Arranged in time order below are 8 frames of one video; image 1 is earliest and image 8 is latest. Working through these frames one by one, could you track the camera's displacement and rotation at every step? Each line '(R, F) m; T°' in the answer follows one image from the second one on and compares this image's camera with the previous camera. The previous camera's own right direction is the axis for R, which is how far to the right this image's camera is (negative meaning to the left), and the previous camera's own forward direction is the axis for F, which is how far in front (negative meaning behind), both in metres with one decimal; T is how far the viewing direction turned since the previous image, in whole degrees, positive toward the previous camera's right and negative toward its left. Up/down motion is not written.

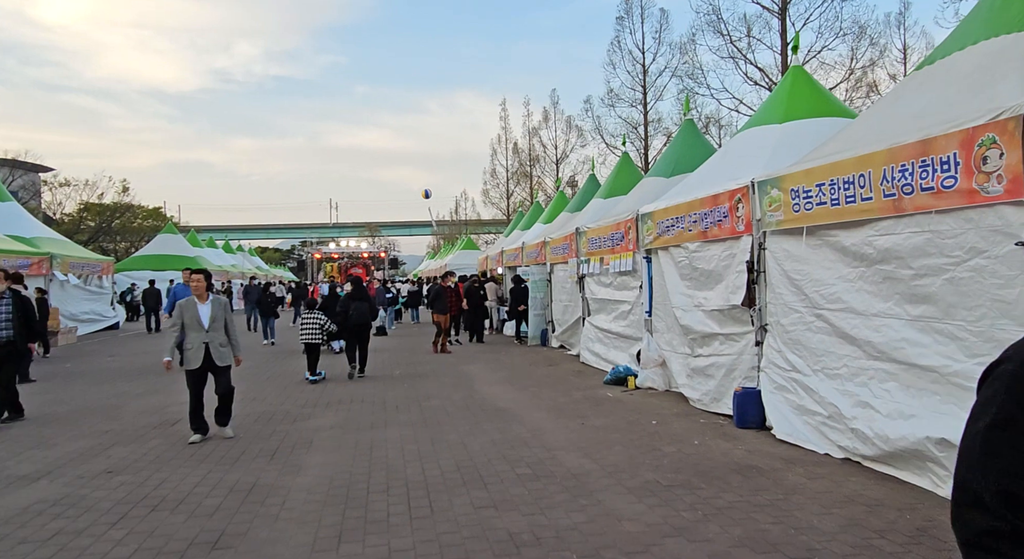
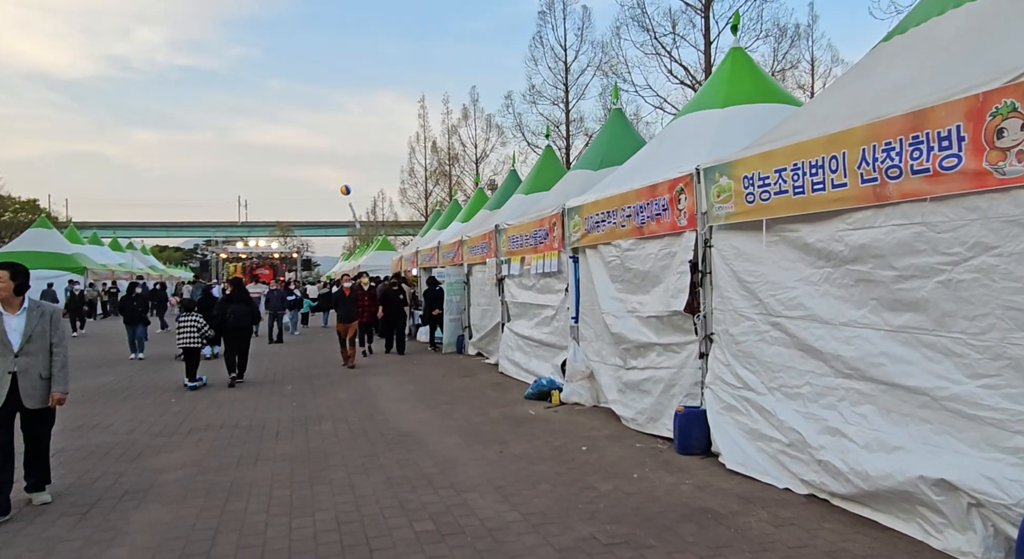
(+0.1, +1.2) m; +7°
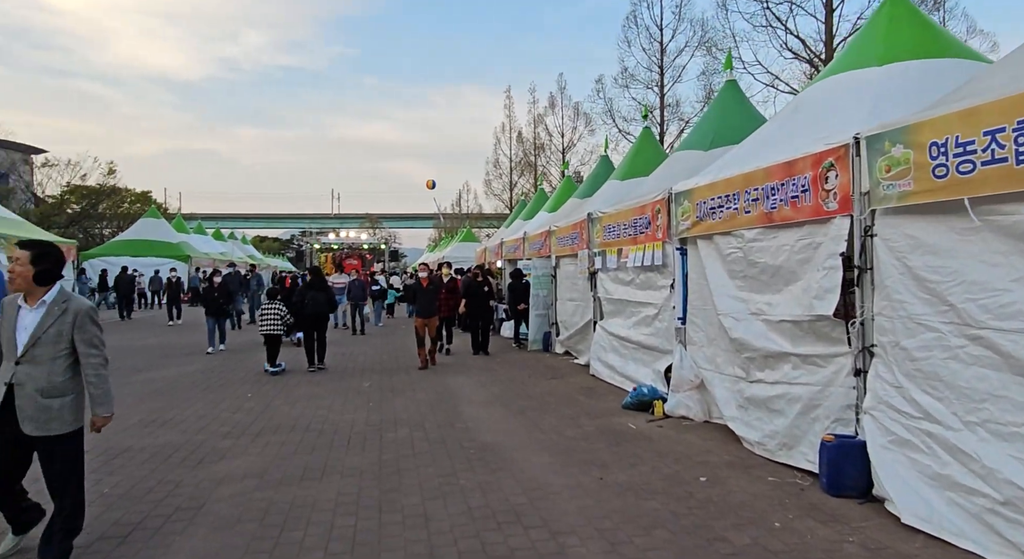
(-0.2, +1.0) m; -7°
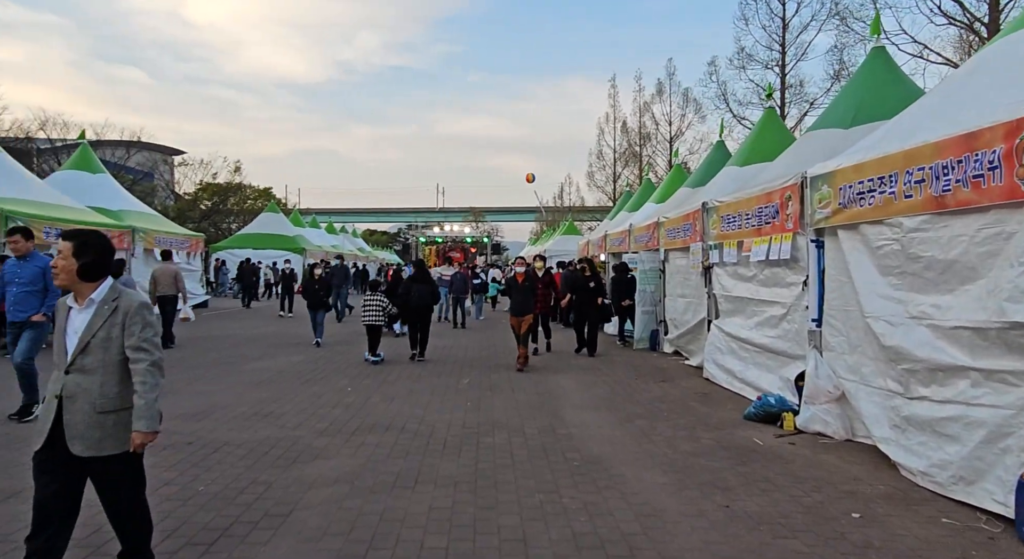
(-0.1, +0.6) m; -9°
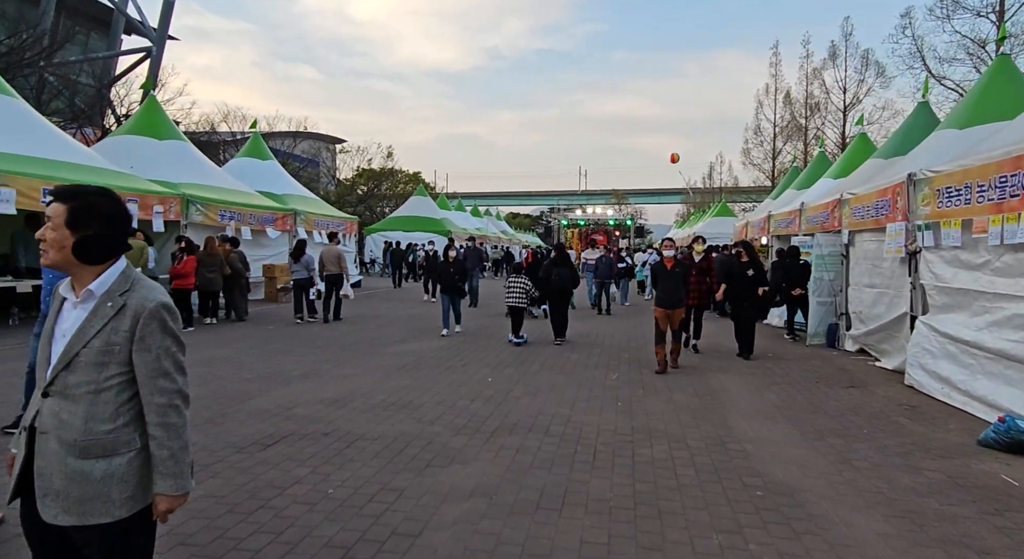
(-0.2, +0.9) m; -12°
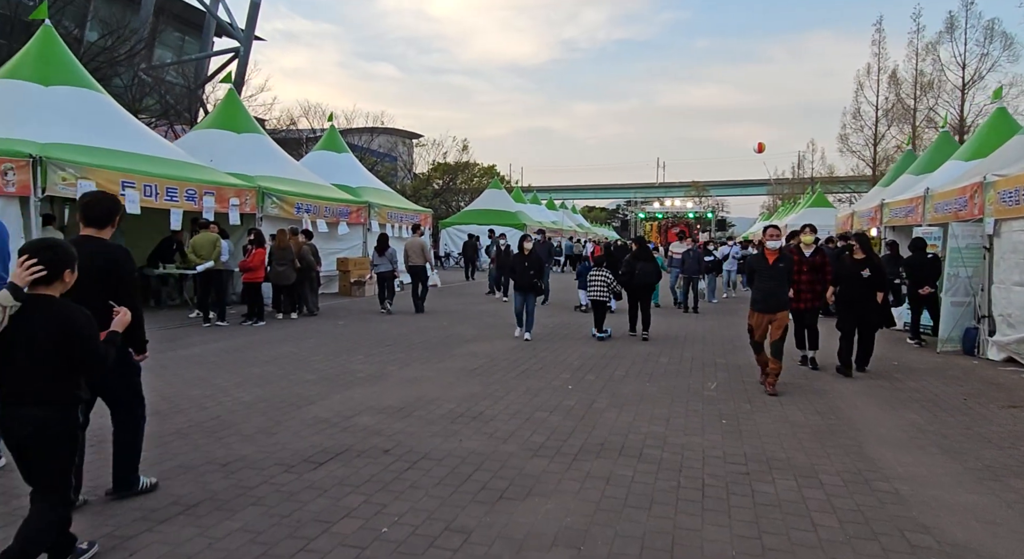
(-0.1, +0.9) m; -6°
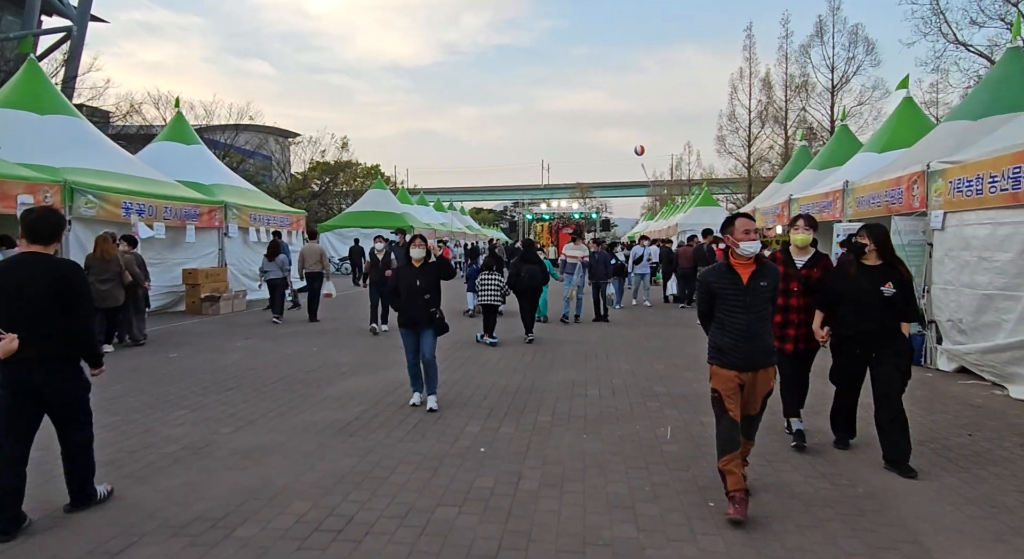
(0.0, +2.3) m; +10°
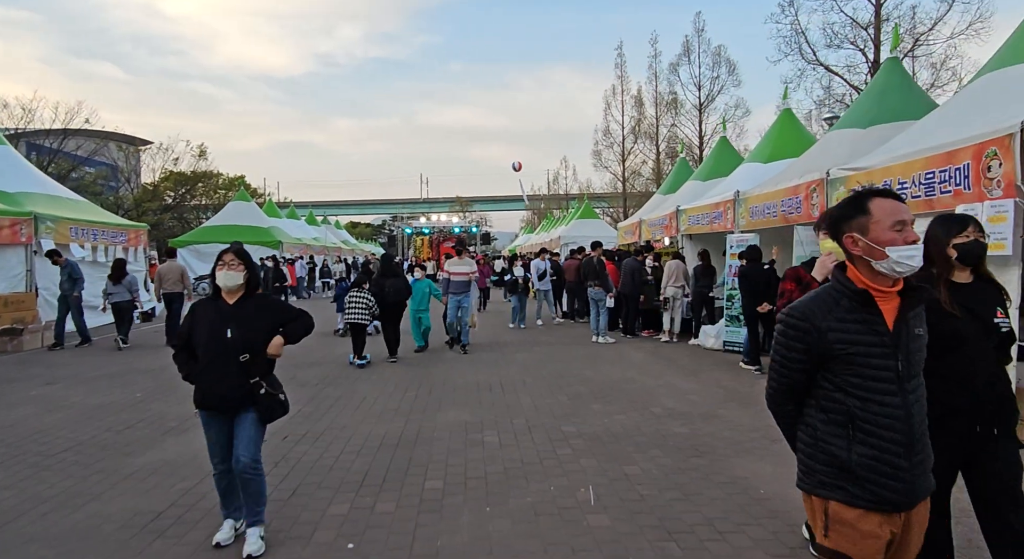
(0.0, +1.4) m; +10°
